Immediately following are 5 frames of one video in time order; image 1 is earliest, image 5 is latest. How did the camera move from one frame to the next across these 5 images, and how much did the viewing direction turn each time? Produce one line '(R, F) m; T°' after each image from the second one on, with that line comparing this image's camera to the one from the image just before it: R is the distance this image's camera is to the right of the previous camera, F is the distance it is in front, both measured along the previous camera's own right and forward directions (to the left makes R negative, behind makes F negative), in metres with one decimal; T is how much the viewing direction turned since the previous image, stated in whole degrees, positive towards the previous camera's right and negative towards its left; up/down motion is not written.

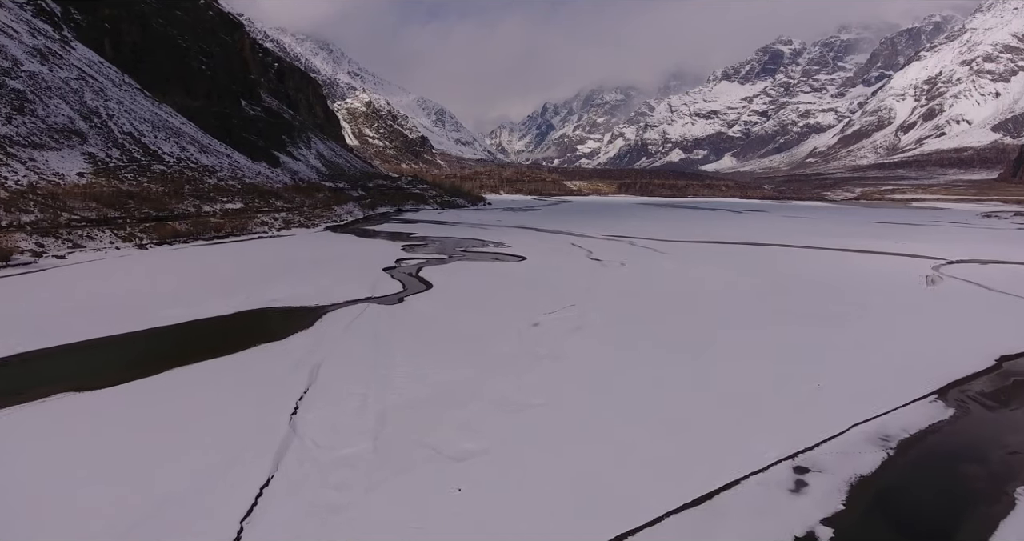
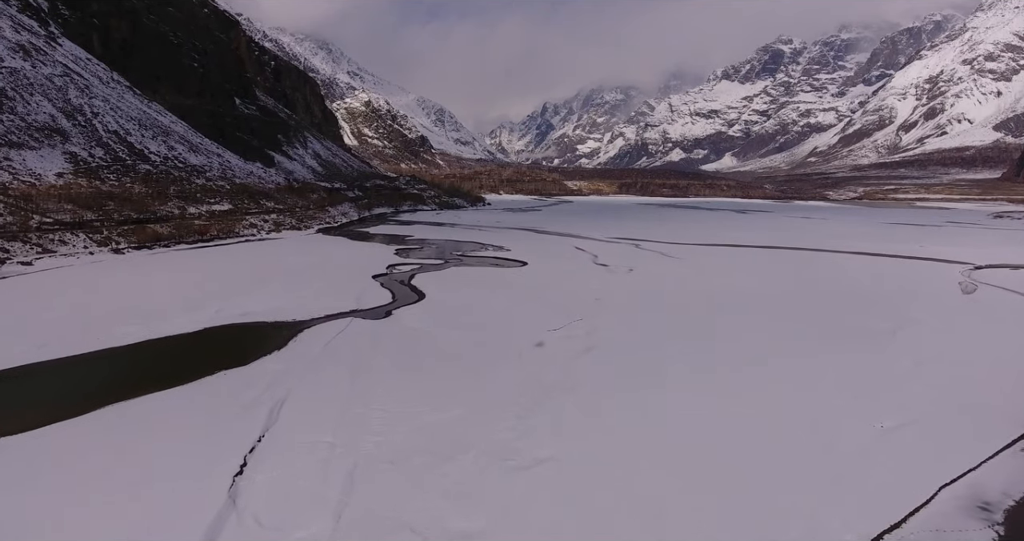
(0.0, +1.7) m; 0°
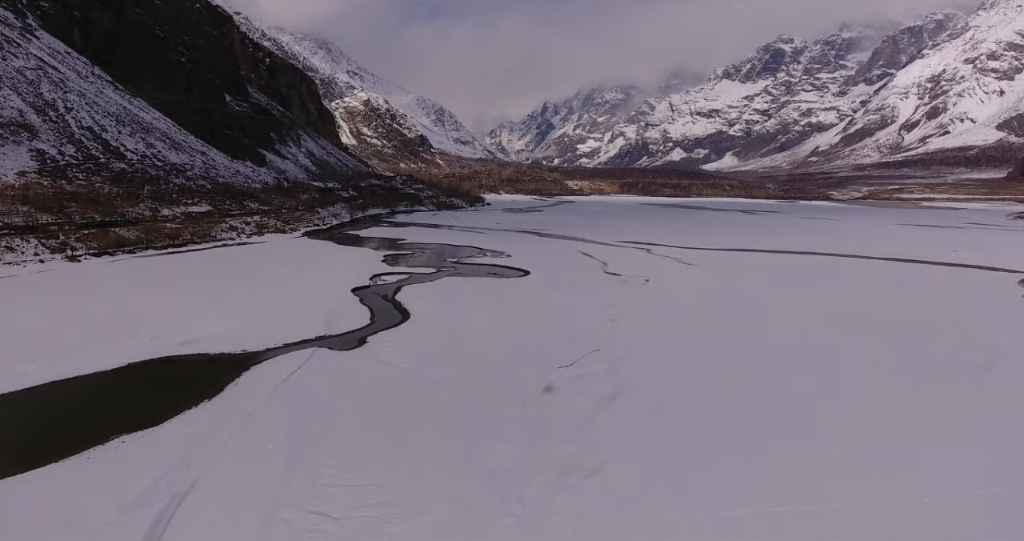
(0.0, +2.8) m; 0°
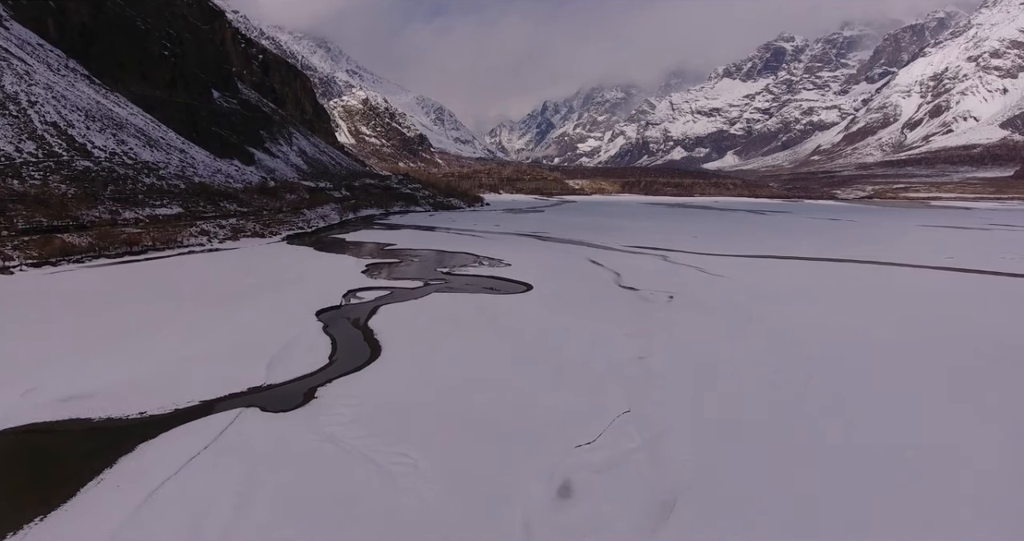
(0.0, +3.3) m; 0°
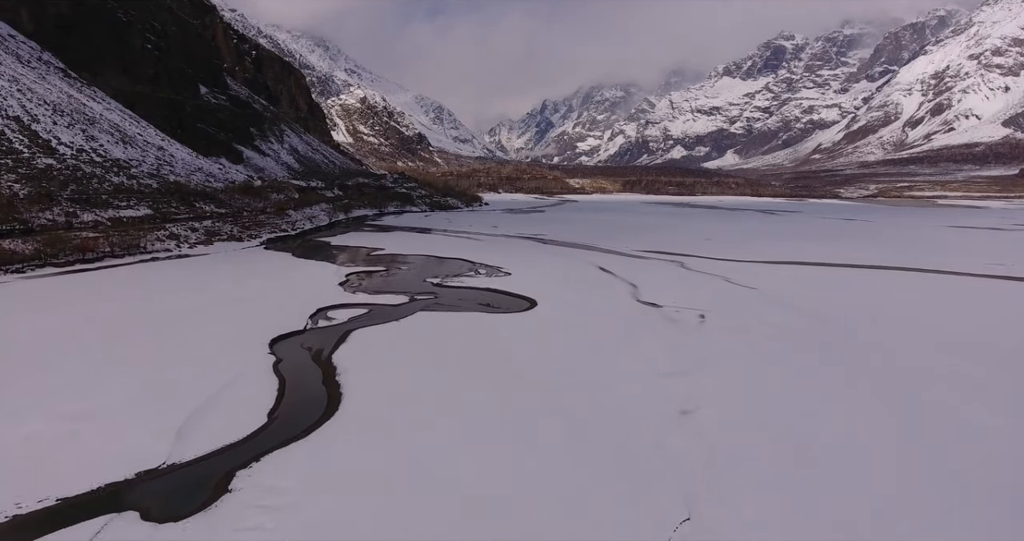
(0.0, +2.9) m; 0°
